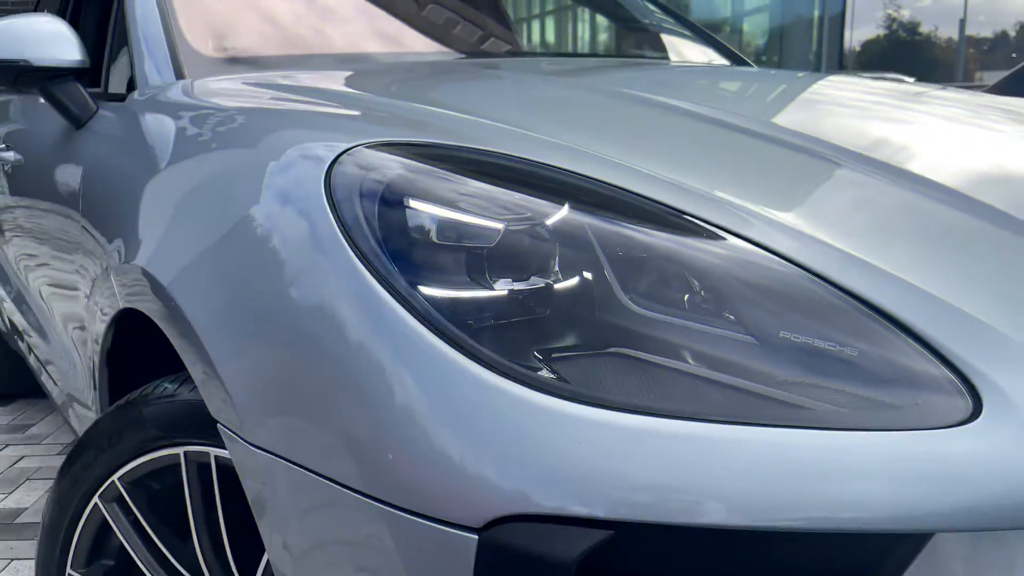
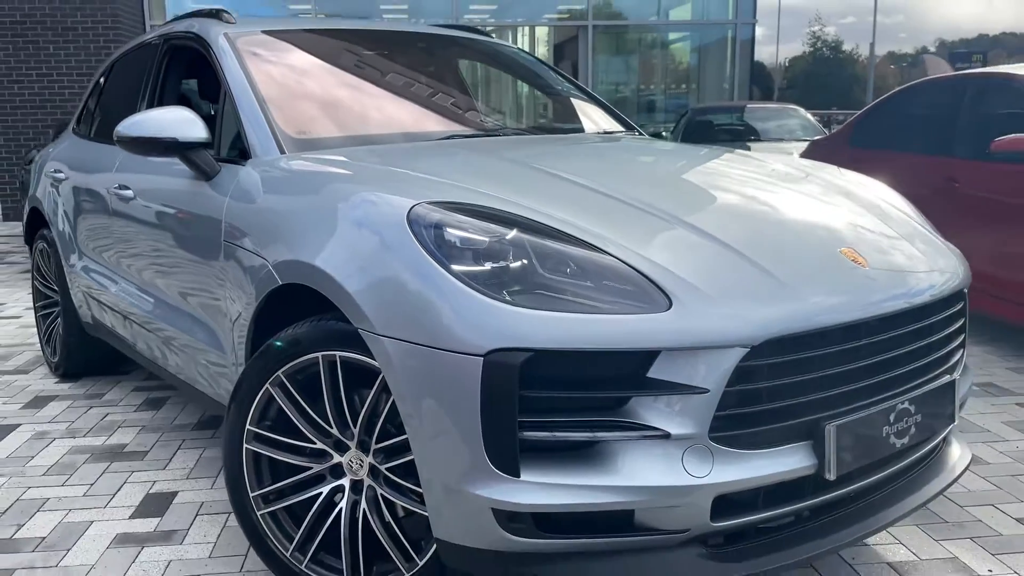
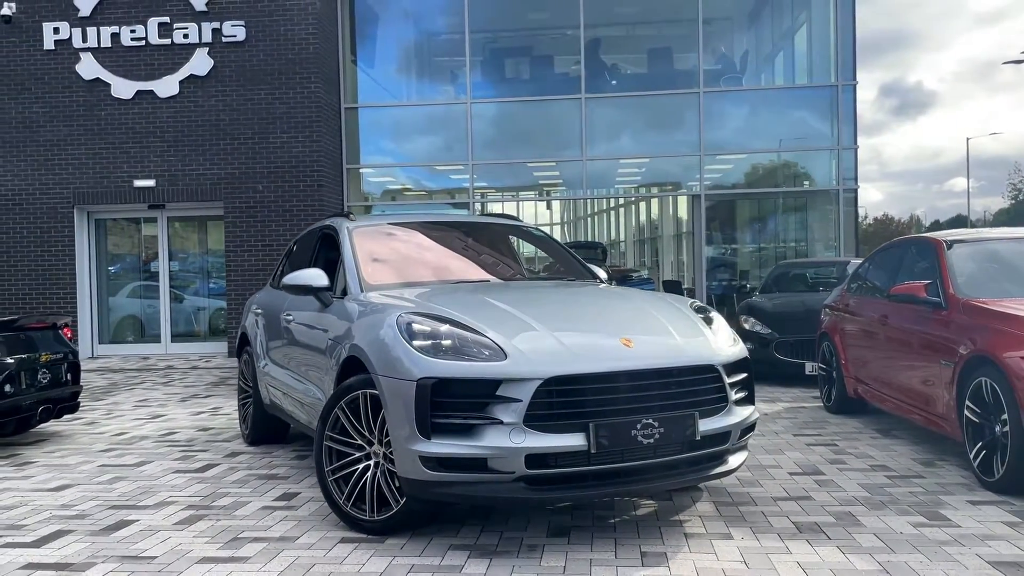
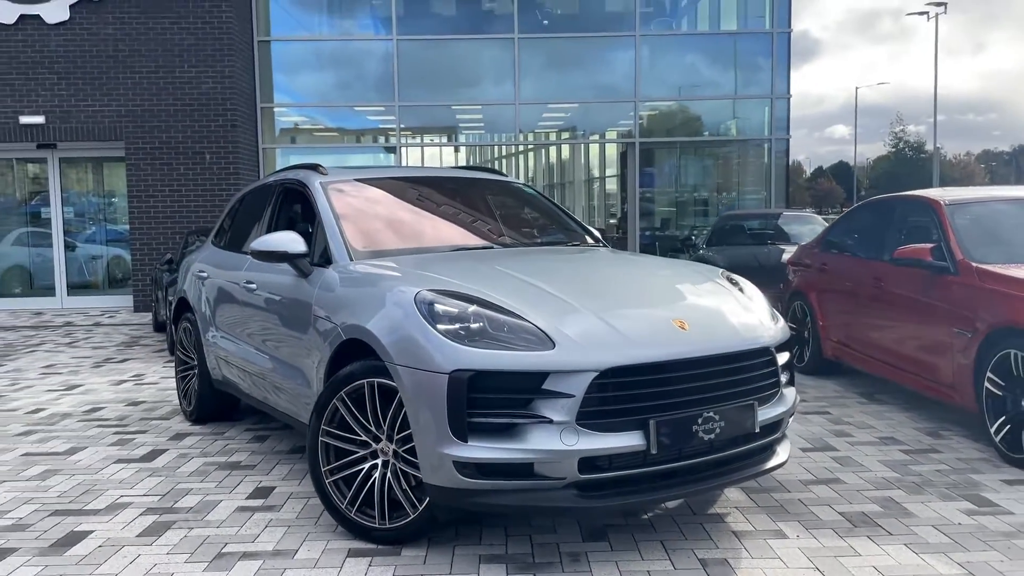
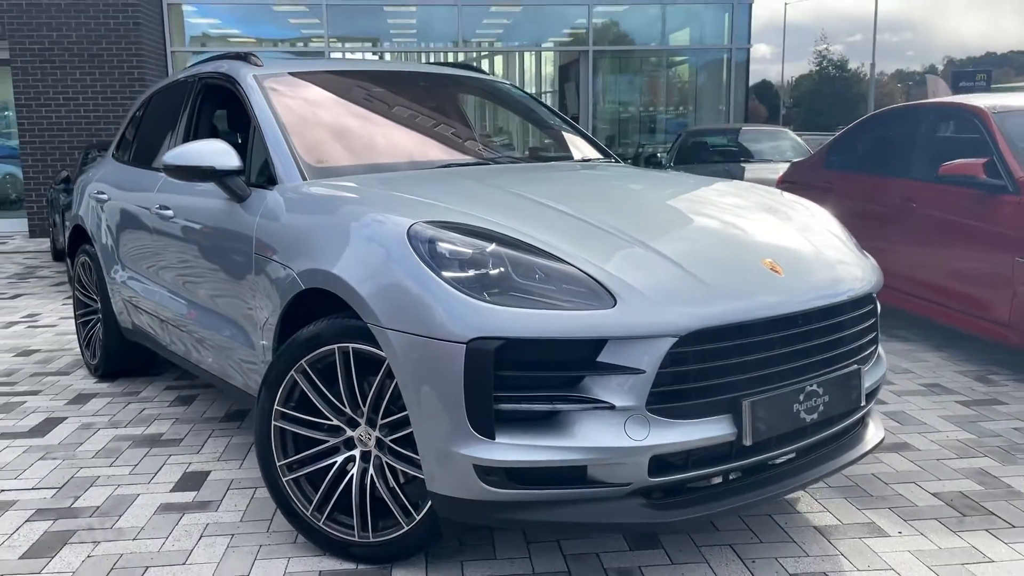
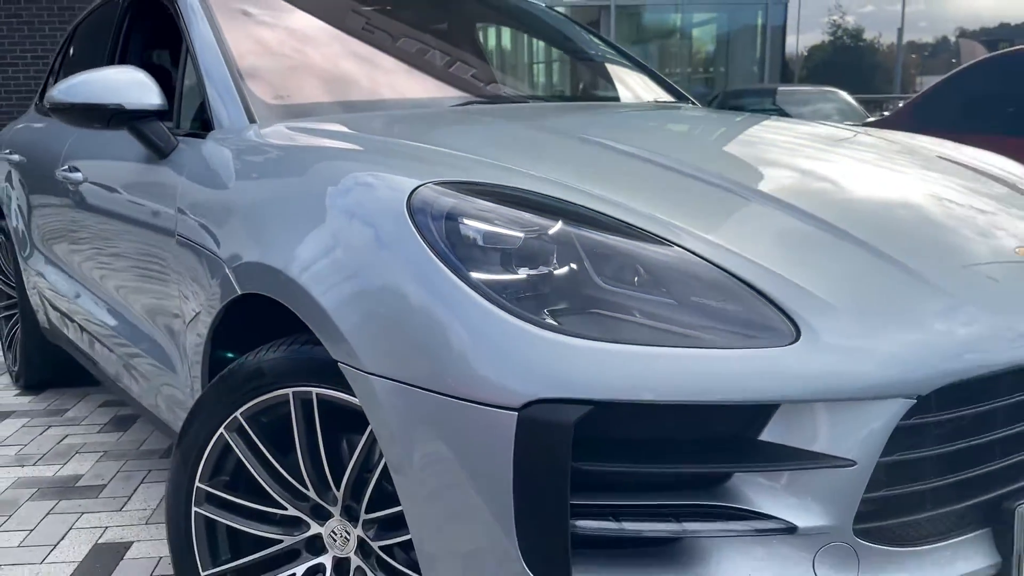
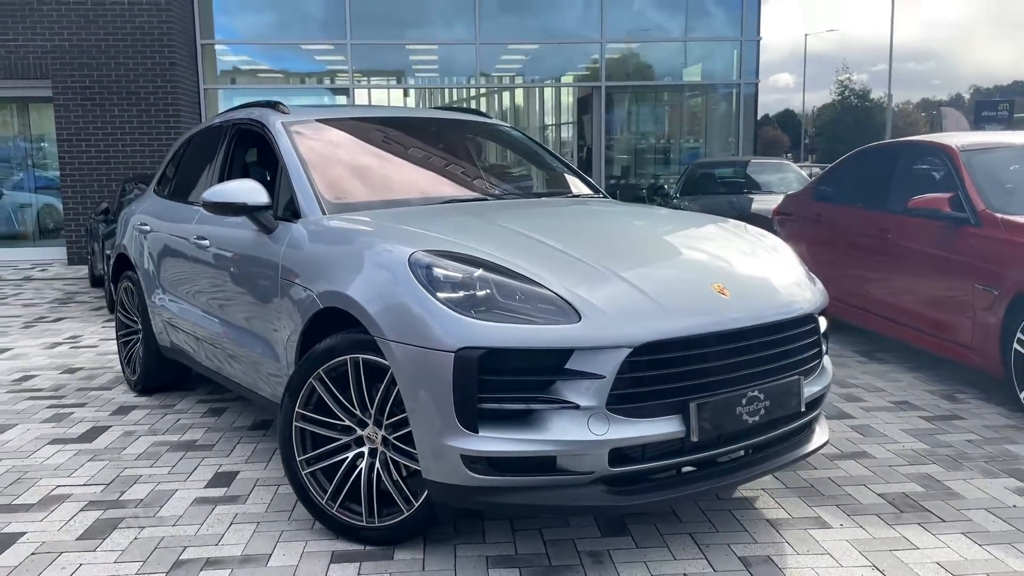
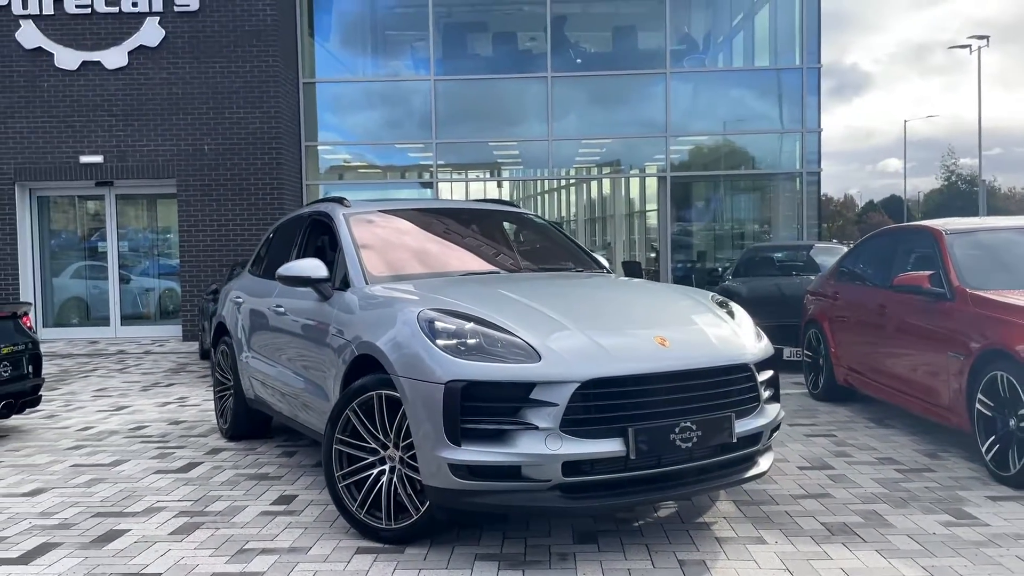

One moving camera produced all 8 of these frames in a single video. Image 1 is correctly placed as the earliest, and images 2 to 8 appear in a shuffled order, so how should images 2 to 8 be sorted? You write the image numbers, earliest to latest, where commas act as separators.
6, 2, 5, 7, 4, 8, 3
